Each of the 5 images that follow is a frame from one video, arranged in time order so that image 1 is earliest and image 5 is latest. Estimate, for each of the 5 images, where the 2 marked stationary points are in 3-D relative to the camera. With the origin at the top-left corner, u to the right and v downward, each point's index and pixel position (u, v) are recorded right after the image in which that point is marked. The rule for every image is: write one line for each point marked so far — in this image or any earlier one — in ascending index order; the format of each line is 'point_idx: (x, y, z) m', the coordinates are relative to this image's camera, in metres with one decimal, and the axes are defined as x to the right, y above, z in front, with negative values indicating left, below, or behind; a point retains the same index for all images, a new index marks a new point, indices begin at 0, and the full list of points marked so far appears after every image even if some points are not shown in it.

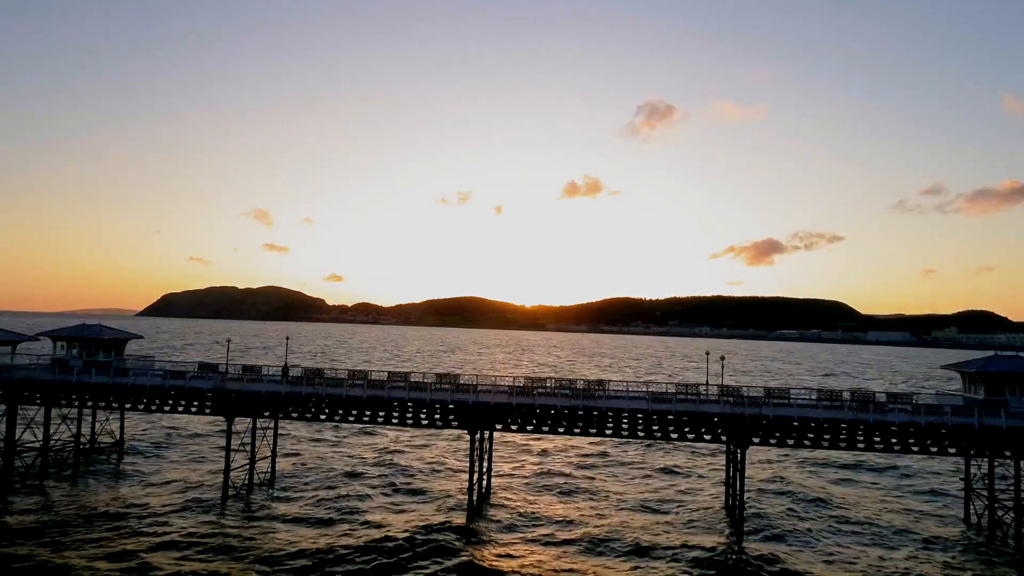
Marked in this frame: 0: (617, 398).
0: (+3.0, -3.1, +17.9) m
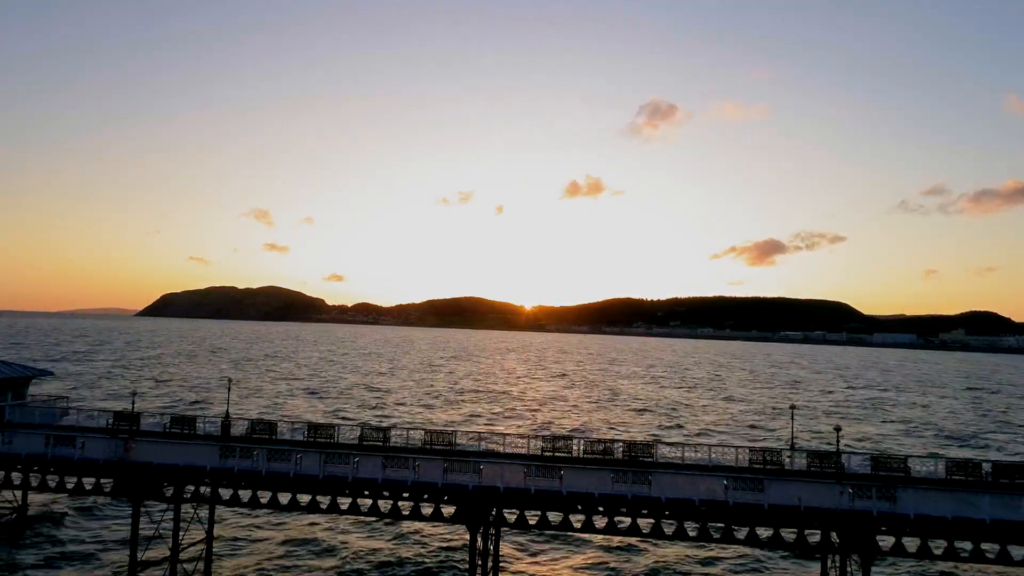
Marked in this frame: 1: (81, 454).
0: (+3.4, -3.8, +12.6) m
1: (-9.7, -3.7, +14.5) m
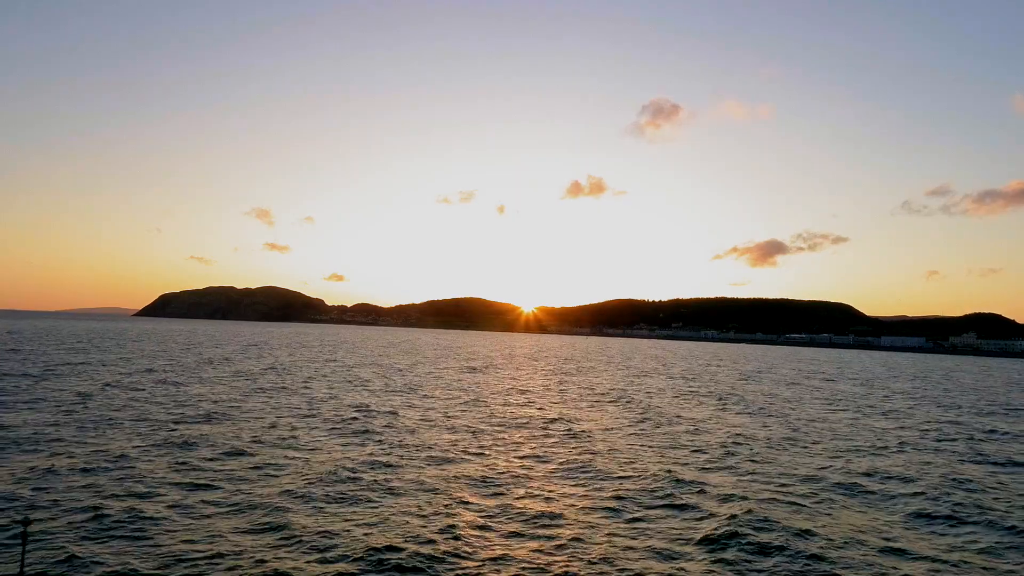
0: (+4.5, -4.9, +5.4) m
1: (-8.5, -4.7, +7.3) m
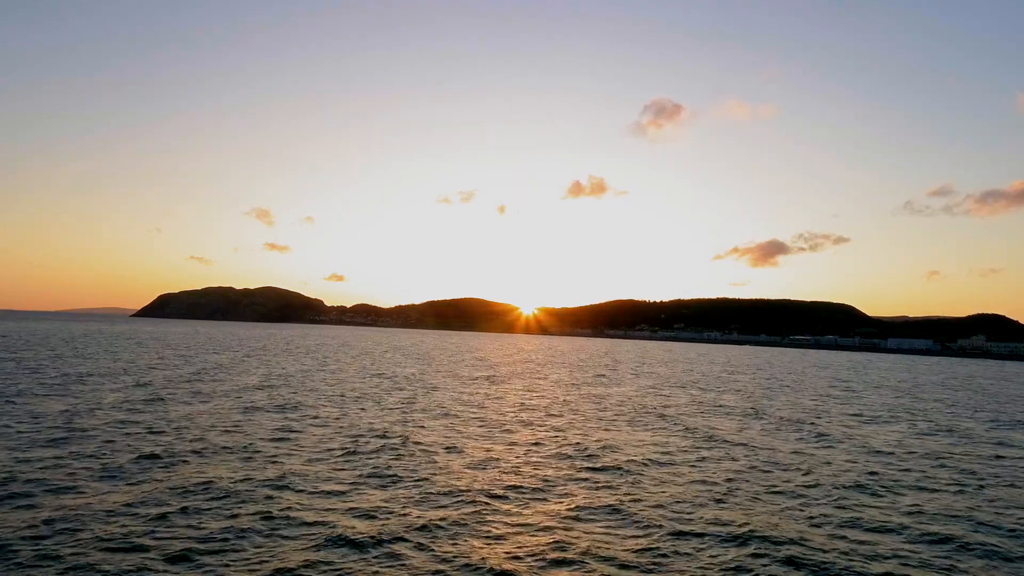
0: (+5.9, -5.9, -0.3) m
1: (-7.1, -5.7, +1.6) m
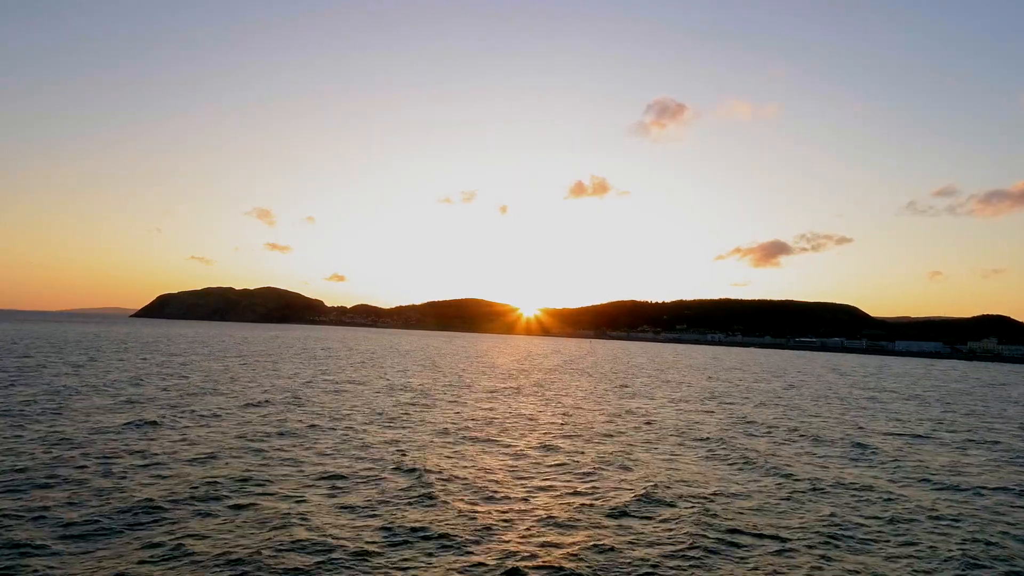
0: (+7.3, -6.9, -6.7) m
1: (-5.7, -6.7, -4.8) m
